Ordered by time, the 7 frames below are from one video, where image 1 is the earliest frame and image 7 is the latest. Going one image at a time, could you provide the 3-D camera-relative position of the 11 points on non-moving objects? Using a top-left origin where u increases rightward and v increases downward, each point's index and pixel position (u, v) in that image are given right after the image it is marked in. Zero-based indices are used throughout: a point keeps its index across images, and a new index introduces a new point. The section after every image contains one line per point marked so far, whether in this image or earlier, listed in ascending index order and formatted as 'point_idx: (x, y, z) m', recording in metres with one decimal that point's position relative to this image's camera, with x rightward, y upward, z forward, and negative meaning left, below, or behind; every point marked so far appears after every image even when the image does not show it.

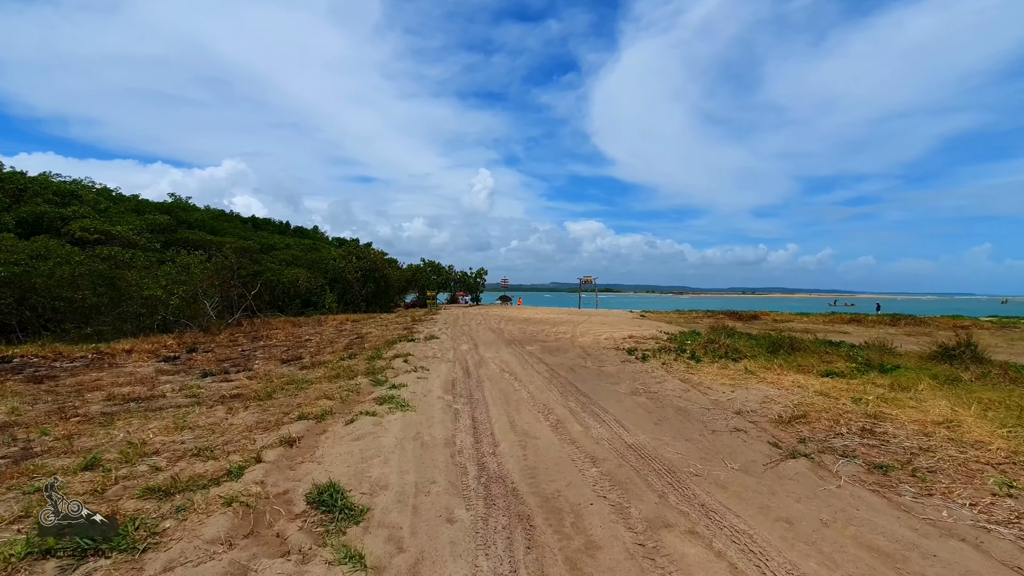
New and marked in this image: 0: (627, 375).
0: (+2.0, -1.5, +8.6) m
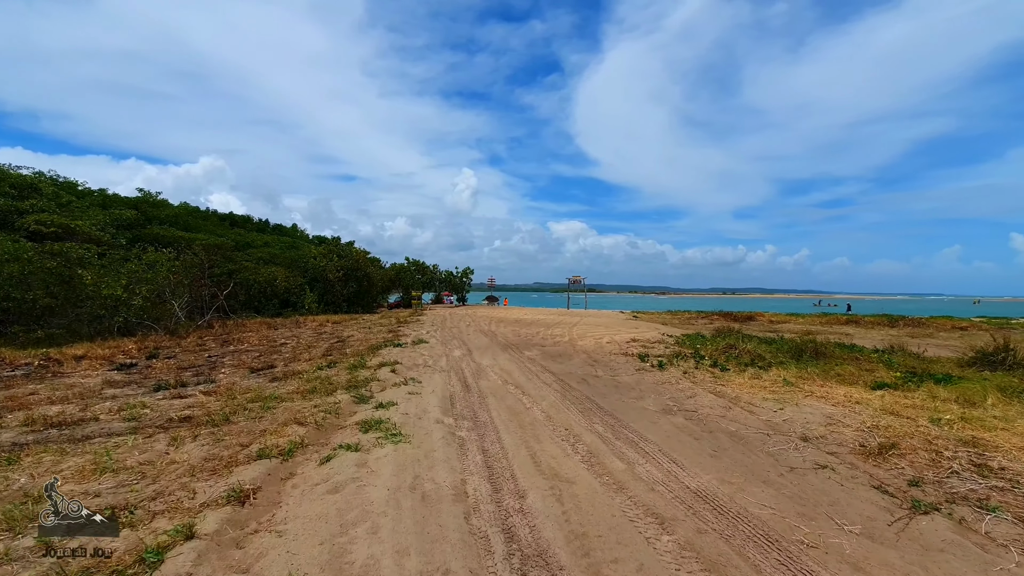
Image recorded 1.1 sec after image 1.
0: (+2.1, -1.5, +7.5) m
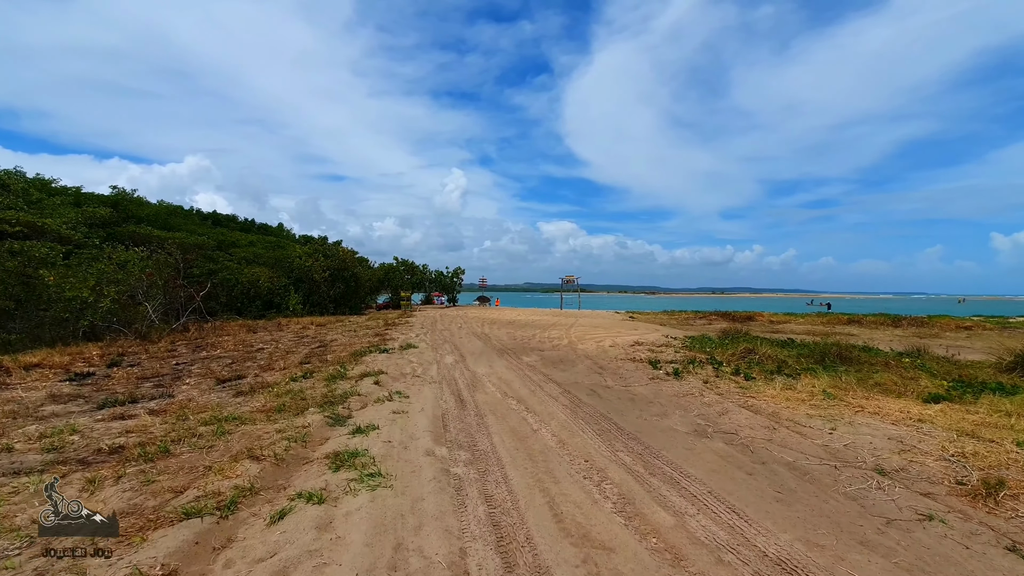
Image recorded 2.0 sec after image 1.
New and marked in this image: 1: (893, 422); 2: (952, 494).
0: (+2.1, -1.5, +6.5) m
1: (+4.1, -1.5, +5.4) m
2: (+3.2, -1.5, +3.7) m
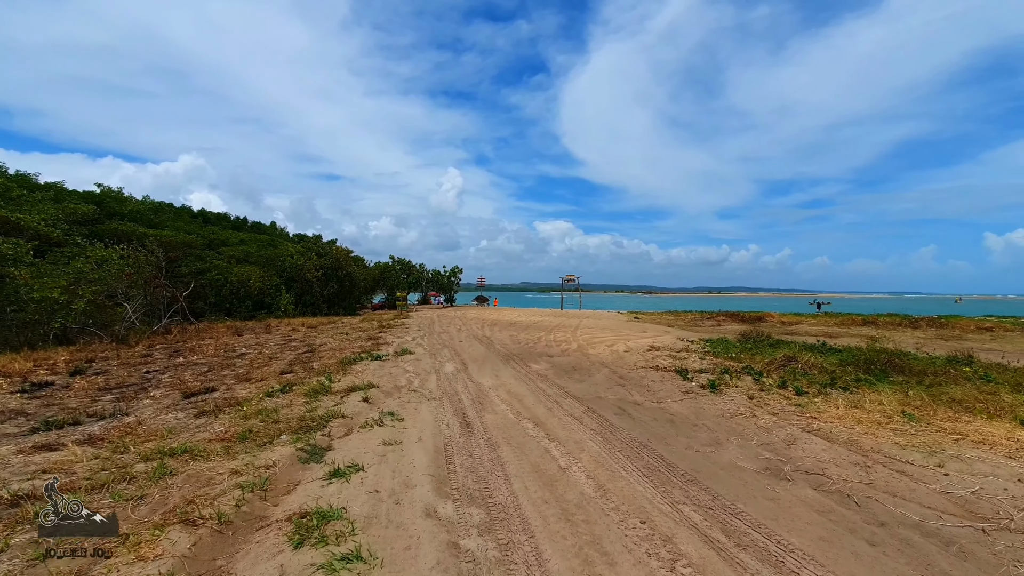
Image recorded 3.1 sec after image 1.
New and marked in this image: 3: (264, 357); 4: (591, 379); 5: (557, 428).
0: (+2.3, -1.5, +5.4) m
1: (+4.3, -1.5, +4.3) m
2: (+3.4, -1.5, +2.5) m
3: (-5.9, -1.7, +11.9) m
4: (+1.4, -1.5, +8.4) m
5: (+0.5, -1.5, +5.4) m
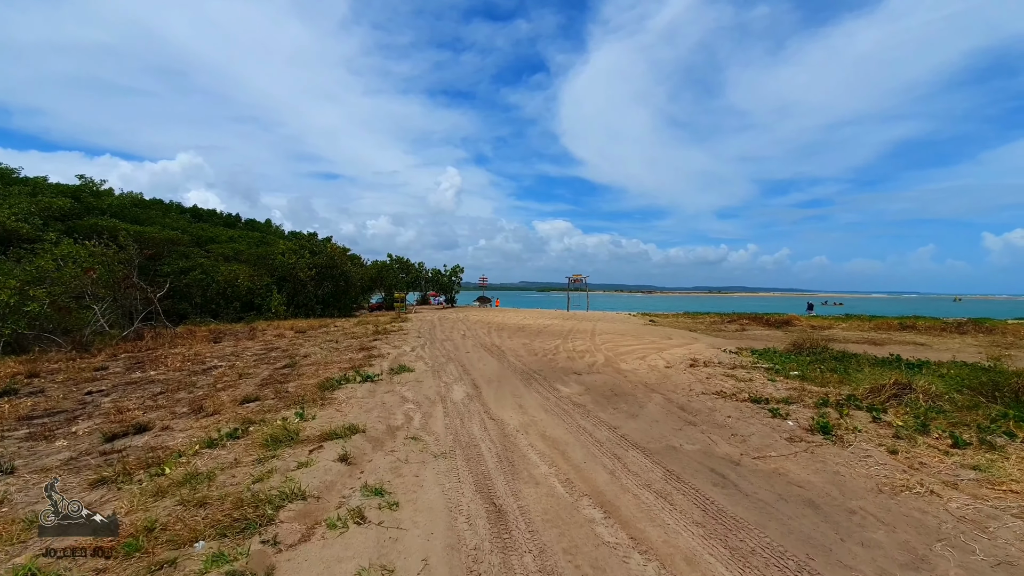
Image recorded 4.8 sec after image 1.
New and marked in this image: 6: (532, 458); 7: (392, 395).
0: (+2.7, -1.6, +3.4) m
1: (+4.7, -1.5, +2.3) m
2: (+3.8, -1.6, +0.6) m
3: (-5.6, -1.7, +10.0) m
4: (+1.8, -1.6, +6.4) m
5: (+0.9, -1.6, +3.4) m
6: (+0.2, -1.6, +4.5) m
7: (-1.7, -1.5, +7.0) m
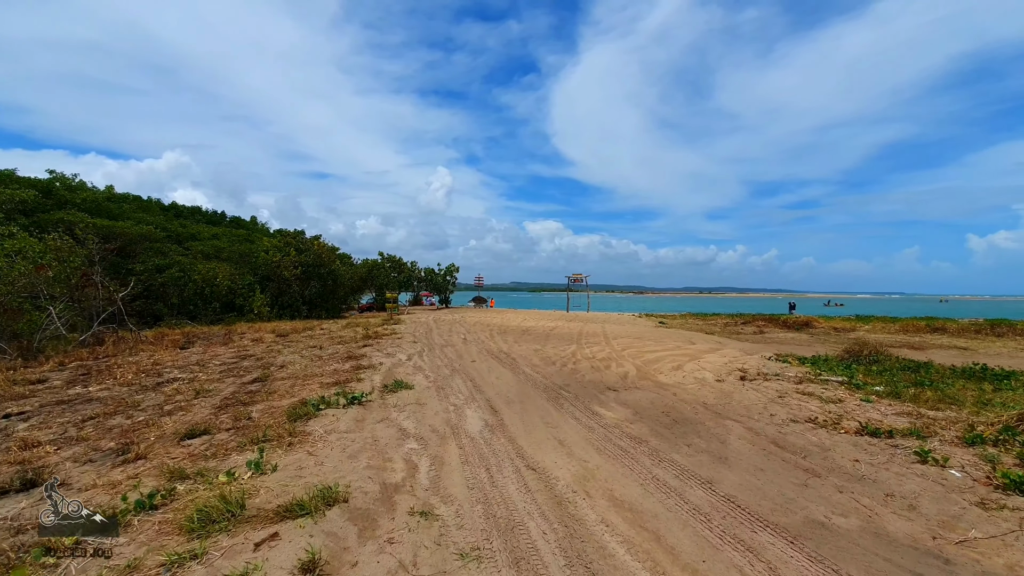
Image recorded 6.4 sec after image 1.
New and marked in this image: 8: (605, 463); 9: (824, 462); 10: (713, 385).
0: (+3.1, -1.5, +1.8) m
1: (+5.2, -1.5, +0.7) m
2: (+4.3, -1.5, -1.1) m
3: (-5.3, -1.7, +8.1) m
4: (+2.1, -1.6, +4.7) m
5: (+1.3, -1.5, +1.7) m
6: (+0.6, -1.5, +2.8) m
7: (-1.3, -1.5, +5.3) m
8: (+0.8, -1.5, +4.4) m
9: (+2.8, -1.5, +4.5) m
10: (+3.3, -1.5, +8.1) m
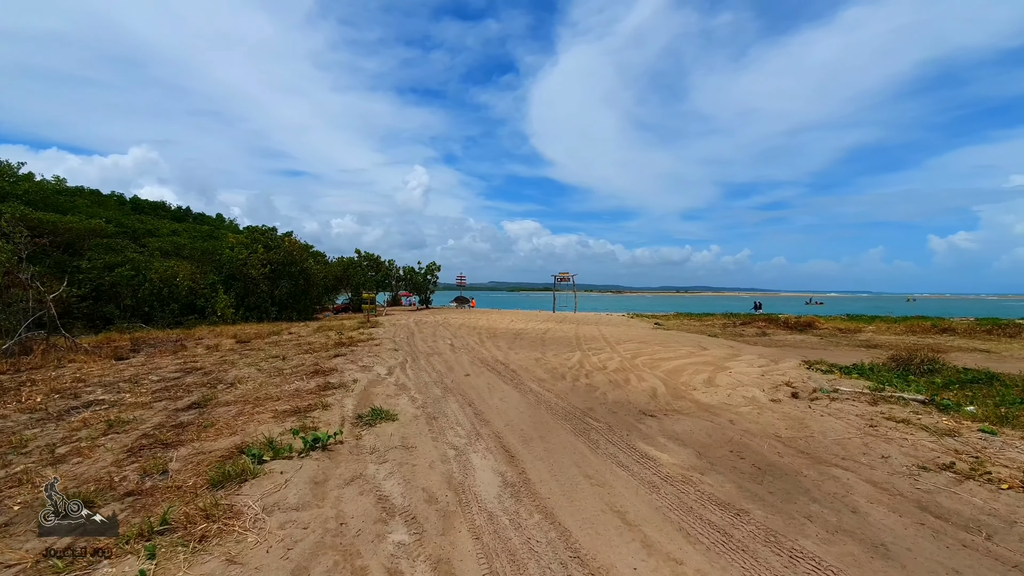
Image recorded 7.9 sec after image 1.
0: (+3.5, -1.5, +0.3) m
1: (+5.6, -1.5, -0.7) m
2: (+4.8, -1.5, -2.5) m
3: (-5.1, -1.7, +6.3) m
4: (+2.4, -1.6, +3.2) m
5: (+1.7, -1.5, +0.1) m
6: (+0.9, -1.5, +1.2) m
7: (-1.1, -1.5, +3.6) m
8: (+1.1, -1.5, +2.8) m
9: (+3.1, -1.5, +3.0) m
10: (+3.4, -1.5, +6.6) m
